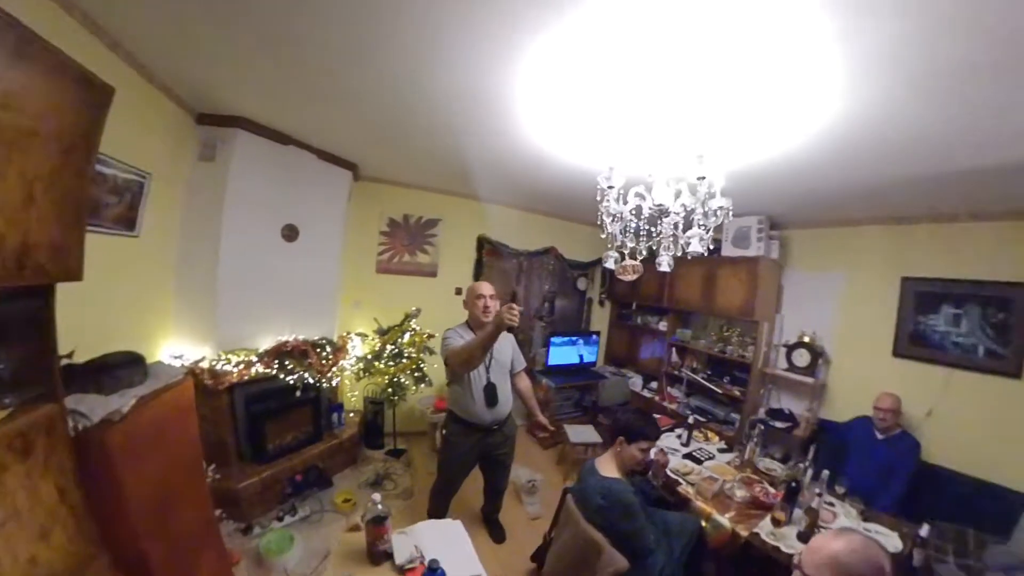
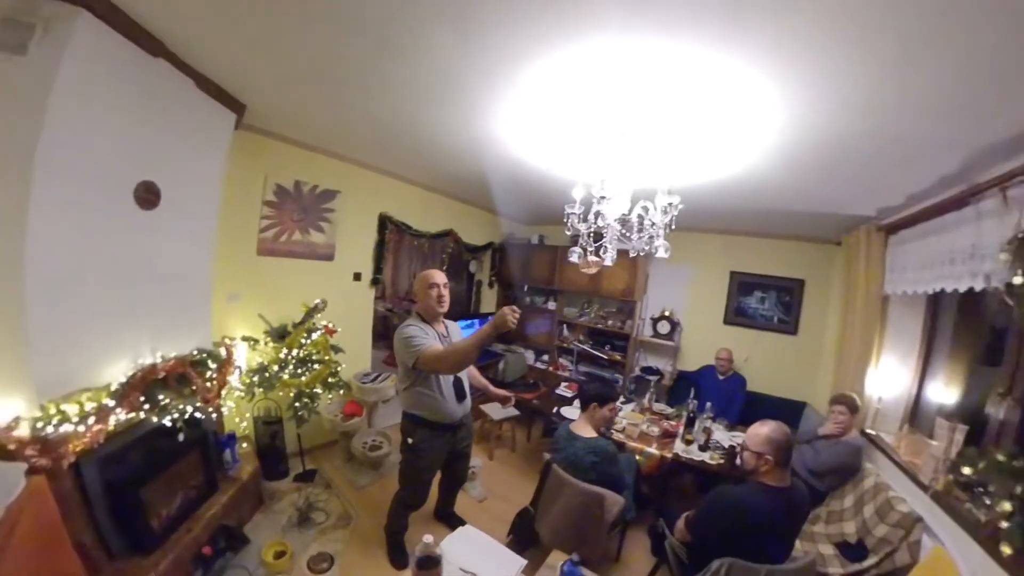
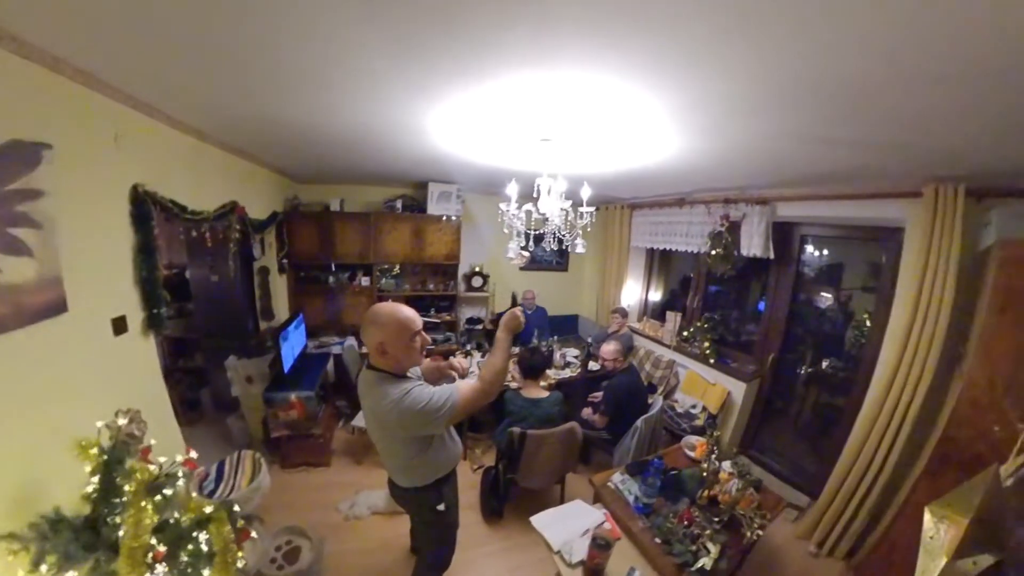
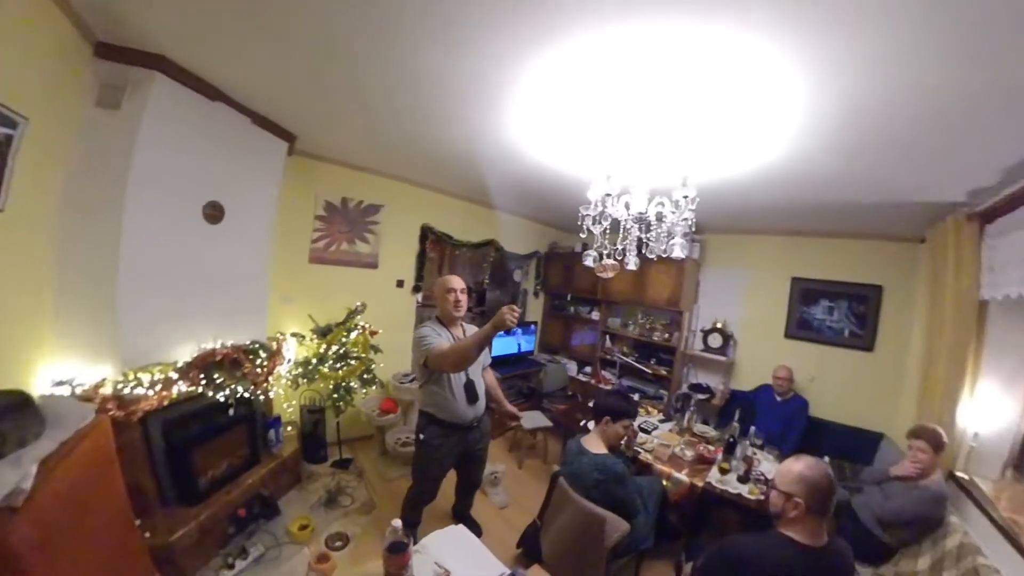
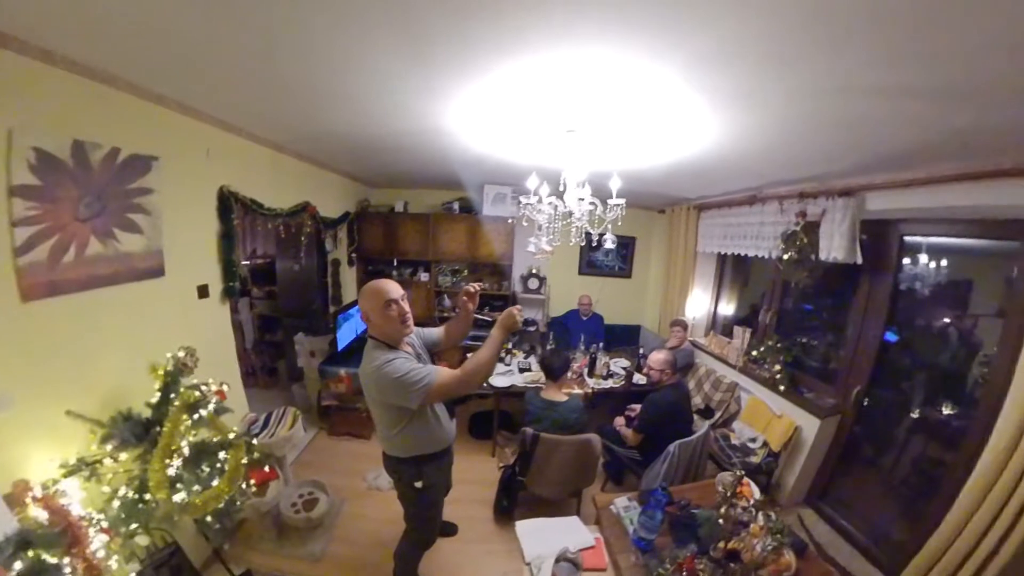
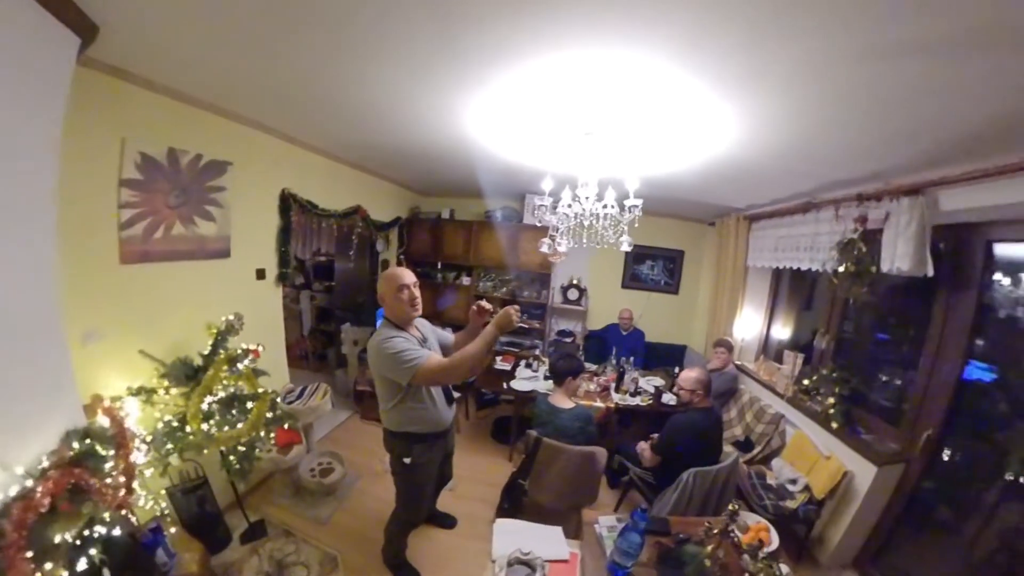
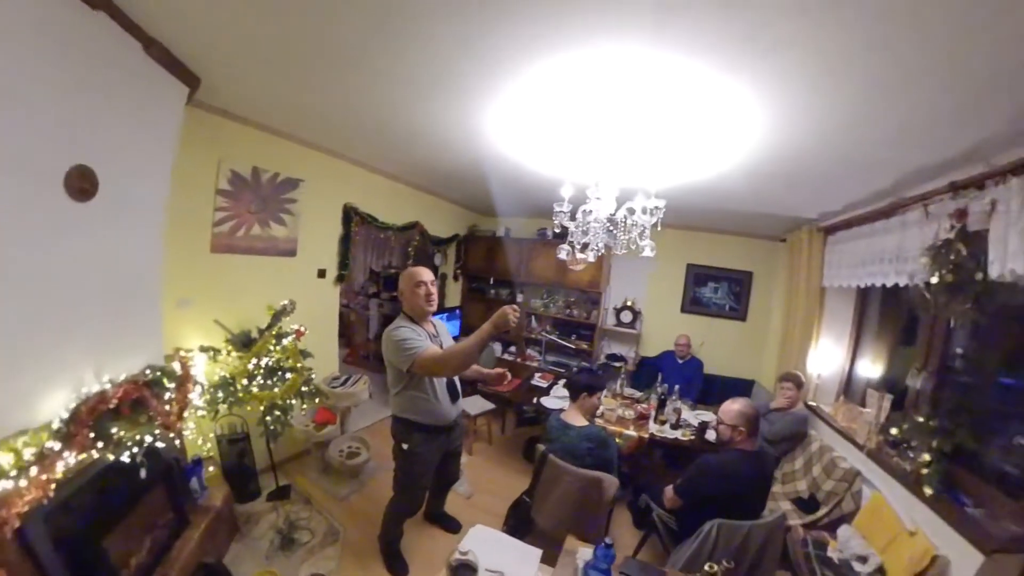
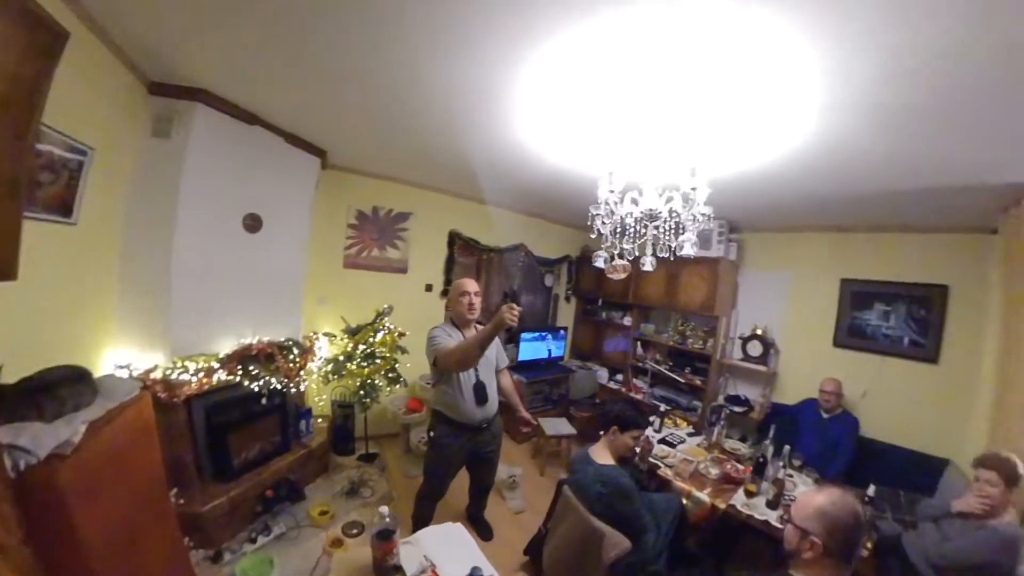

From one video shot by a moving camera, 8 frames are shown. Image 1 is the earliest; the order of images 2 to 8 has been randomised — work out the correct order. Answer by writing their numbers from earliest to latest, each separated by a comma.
8, 4, 2, 7, 6, 5, 3
